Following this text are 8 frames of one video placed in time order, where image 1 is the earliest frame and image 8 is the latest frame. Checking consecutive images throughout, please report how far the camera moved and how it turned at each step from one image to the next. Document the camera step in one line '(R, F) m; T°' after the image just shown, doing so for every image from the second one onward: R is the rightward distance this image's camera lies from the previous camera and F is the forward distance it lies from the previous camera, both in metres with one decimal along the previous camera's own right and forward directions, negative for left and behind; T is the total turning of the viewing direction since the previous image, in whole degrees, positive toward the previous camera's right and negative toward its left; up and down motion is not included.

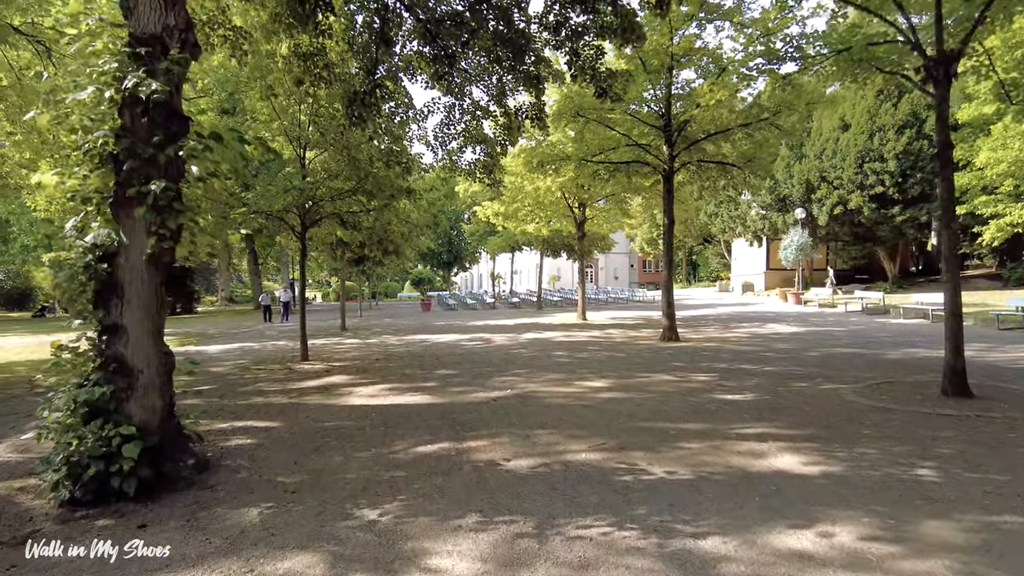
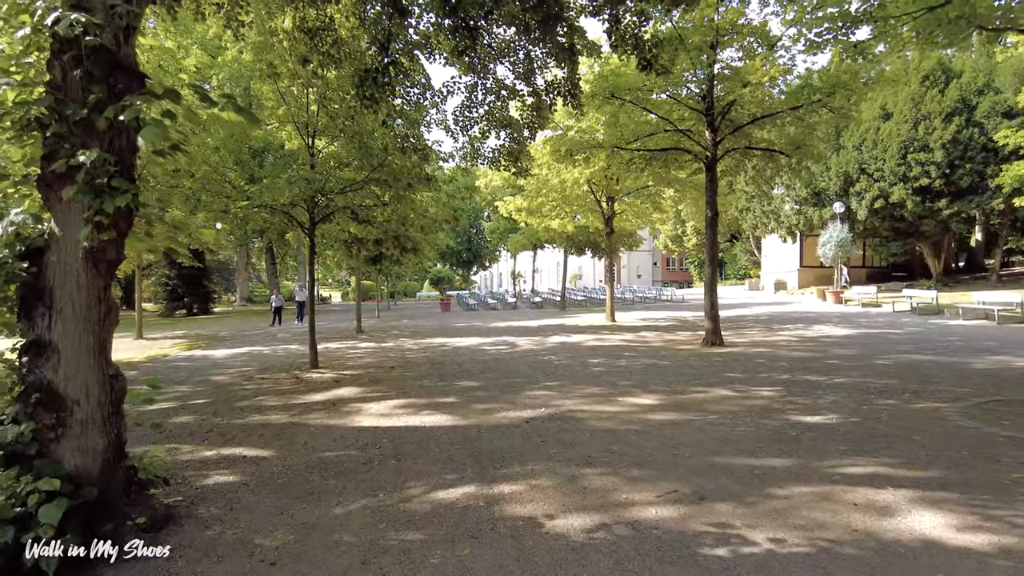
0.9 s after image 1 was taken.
(-0.2, +1.1) m; -2°
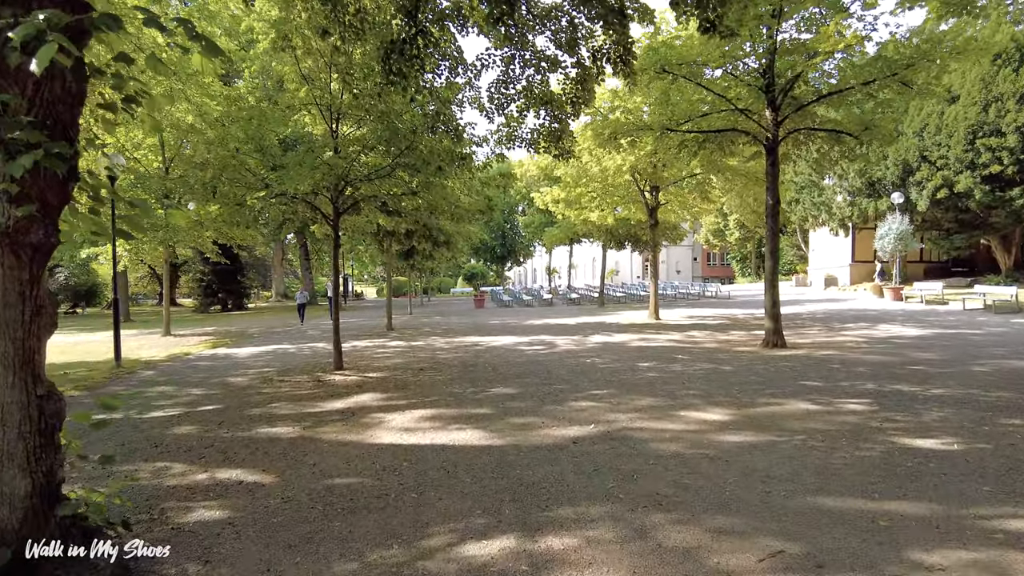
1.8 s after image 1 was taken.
(-0.1, +1.0) m; -3°
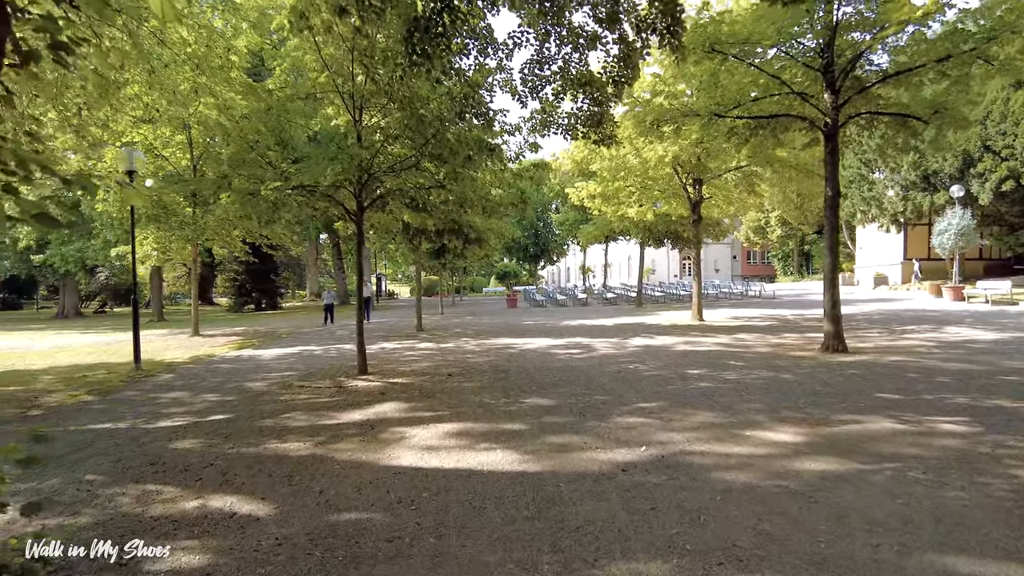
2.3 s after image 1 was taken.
(0.0, +0.8) m; -3°
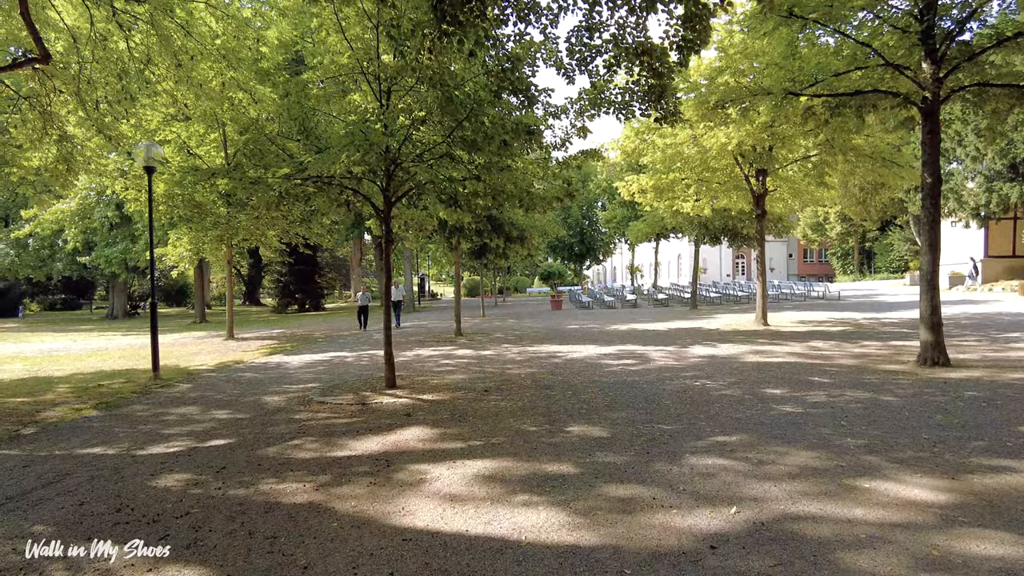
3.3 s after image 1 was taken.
(0.0, +1.1) m; -4°
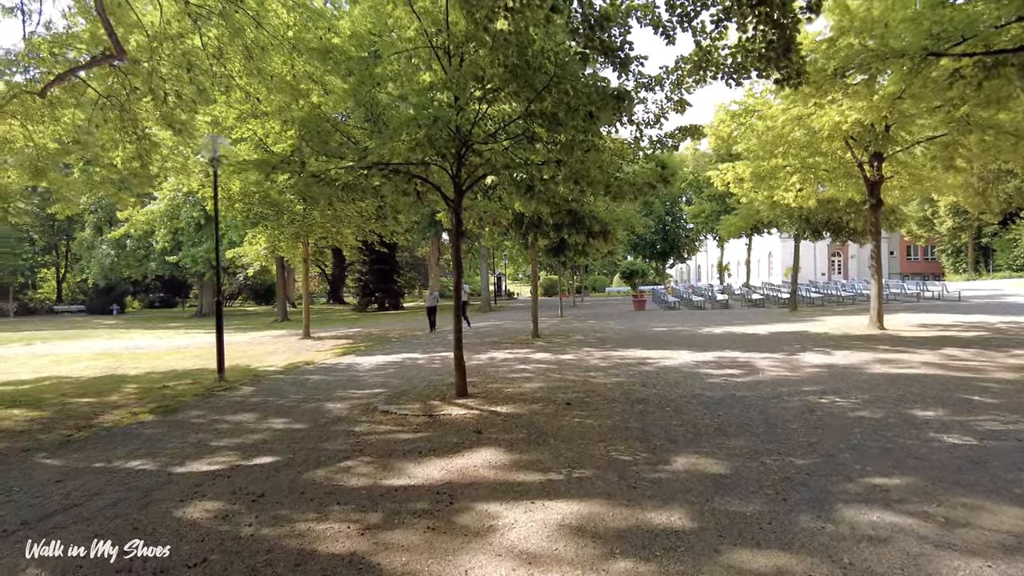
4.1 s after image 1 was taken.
(-0.1, +1.0) m; -7°
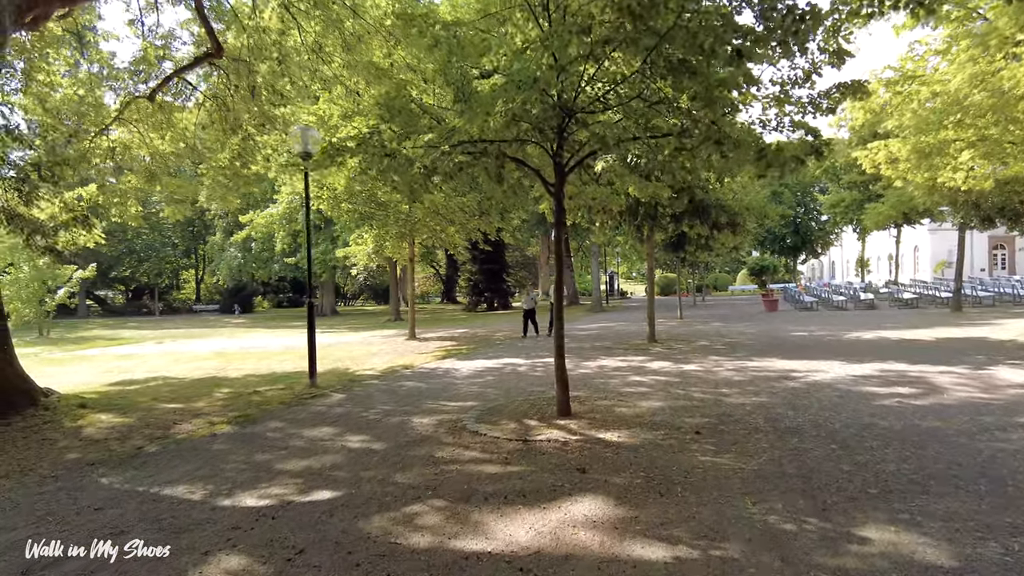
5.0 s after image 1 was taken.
(0.0, +1.2) m; -10°
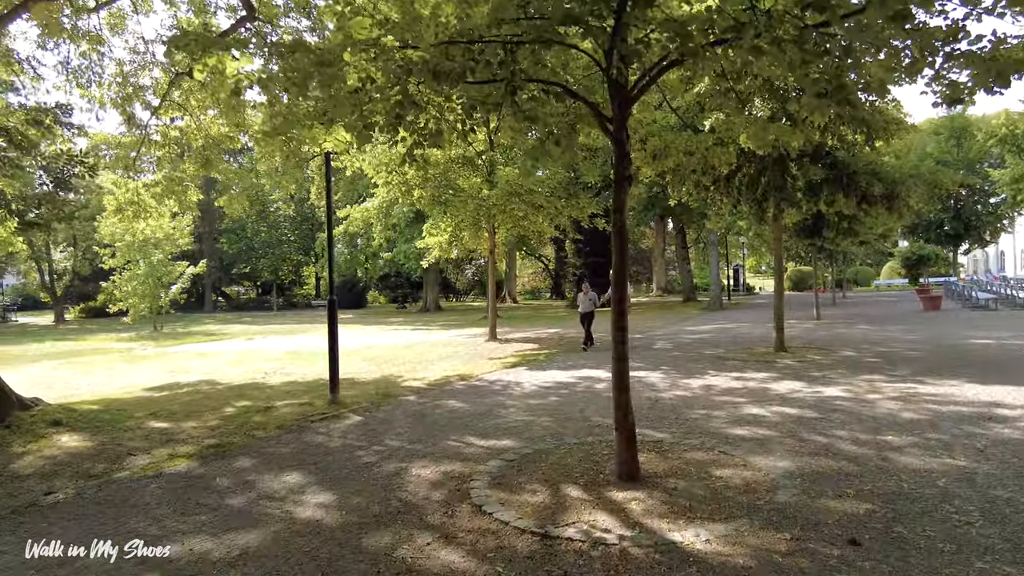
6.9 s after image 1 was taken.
(+0.6, +2.3) m; -10°
